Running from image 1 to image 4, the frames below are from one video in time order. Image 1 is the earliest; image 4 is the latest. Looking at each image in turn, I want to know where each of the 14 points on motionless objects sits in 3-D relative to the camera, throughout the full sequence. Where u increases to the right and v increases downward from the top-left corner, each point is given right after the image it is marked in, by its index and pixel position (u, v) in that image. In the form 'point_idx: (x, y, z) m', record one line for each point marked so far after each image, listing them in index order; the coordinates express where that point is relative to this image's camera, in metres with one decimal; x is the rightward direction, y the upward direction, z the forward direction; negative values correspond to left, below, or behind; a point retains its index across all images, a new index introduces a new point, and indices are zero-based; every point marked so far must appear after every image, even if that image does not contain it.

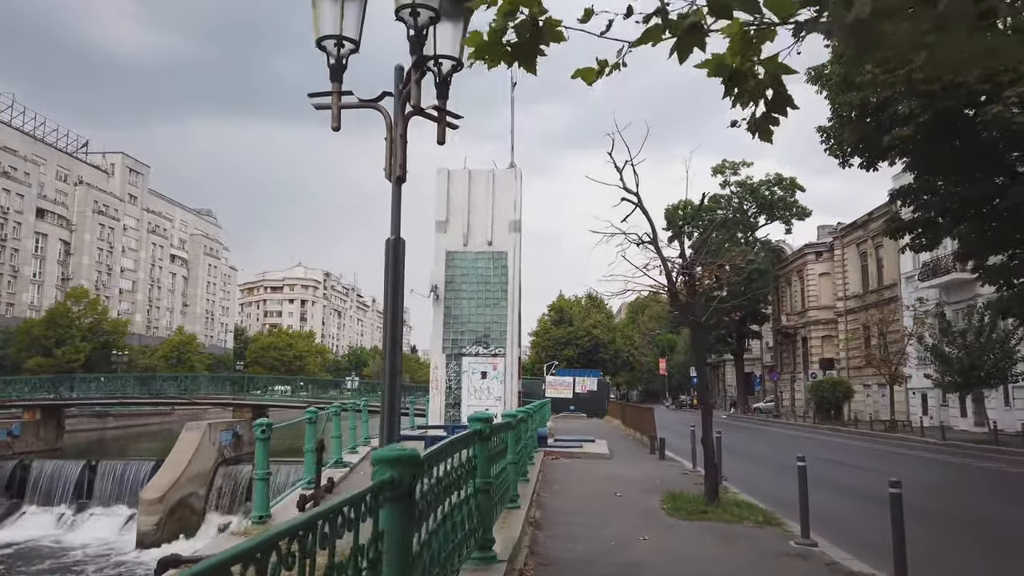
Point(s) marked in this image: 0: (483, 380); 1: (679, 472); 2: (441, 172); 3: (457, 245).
0: (-0.6, -1.9, +16.4) m
1: (+2.4, -2.7, +11.2) m
2: (-1.5, +2.5, +16.8) m
3: (-1.2, +0.9, +16.8) m
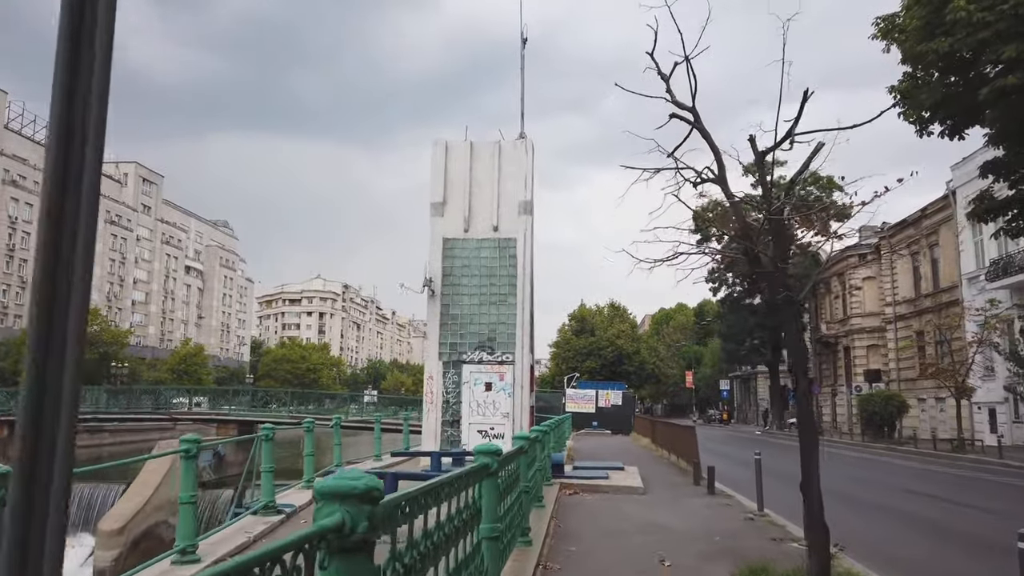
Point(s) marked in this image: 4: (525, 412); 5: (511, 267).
0: (-0.4, -1.8, +13.6) m
1: (+2.5, -2.5, +8.3) m
2: (-1.4, +2.6, +14.1) m
3: (-1.0, +1.0, +14.0) m
4: (+0.2, -2.1, +13.4) m
5: (0.0, +0.4, +13.8) m
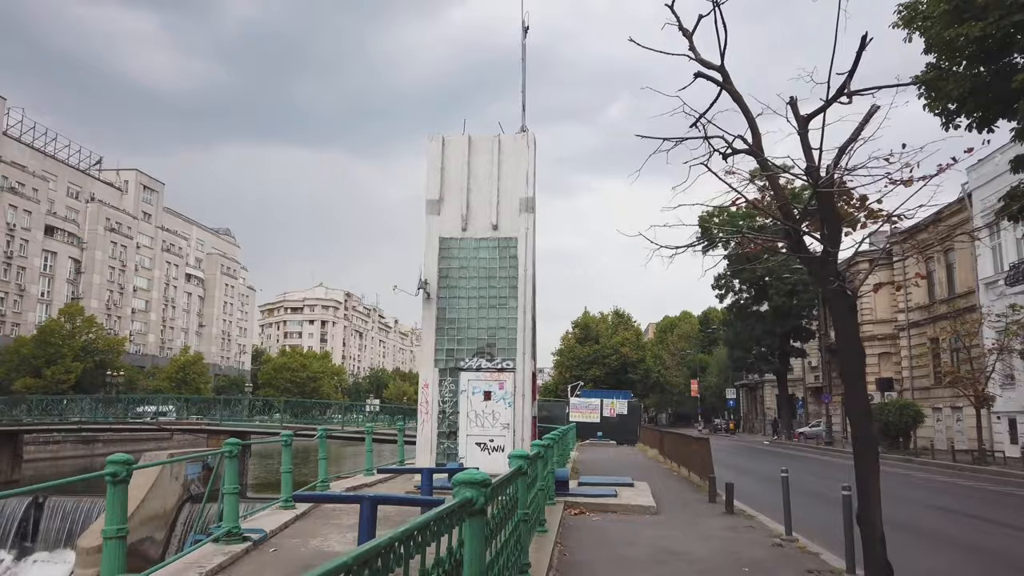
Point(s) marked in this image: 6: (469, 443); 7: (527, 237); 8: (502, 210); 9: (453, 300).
0: (-0.4, -1.9, +12.7) m
1: (+2.4, -2.4, +7.4) m
2: (-1.3, +2.6, +13.3) m
3: (-1.0, +1.0, +13.2) m
4: (+0.2, -2.2, +12.6) m
5: (0.0, +0.3, +13.0) m
6: (-0.7, -2.5, +12.7) m
7: (+0.3, +0.9, +13.1) m
8: (-0.2, +1.3, +13.2) m
9: (-1.0, -0.2, +13.1) m
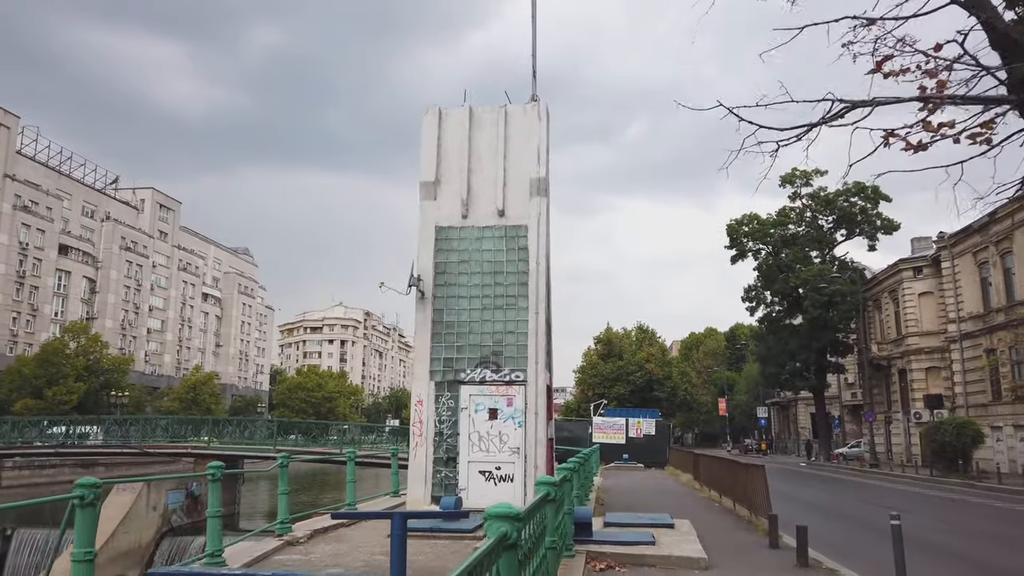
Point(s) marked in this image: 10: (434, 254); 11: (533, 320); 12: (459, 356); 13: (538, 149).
0: (-0.3, -1.8, +10.6) m
1: (+2.4, -2.2, +5.2) m
2: (-1.2, +2.6, +11.3) m
3: (-0.8, +1.0, +11.2) m
4: (+0.4, -2.1, +10.4) m
5: (+0.1, +0.4, +10.9) m
6: (-0.6, -2.5, +10.6) m
7: (+0.4, +0.9, +11.0) m
8: (0.0, +1.4, +11.1) m
9: (-0.8, -0.2, +11.0) m
10: (-1.1, +0.5, +11.1) m
11: (+0.3, -0.4, +10.7) m
12: (-0.7, -1.0, +10.8) m
13: (+0.4, +2.0, +11.1) m
